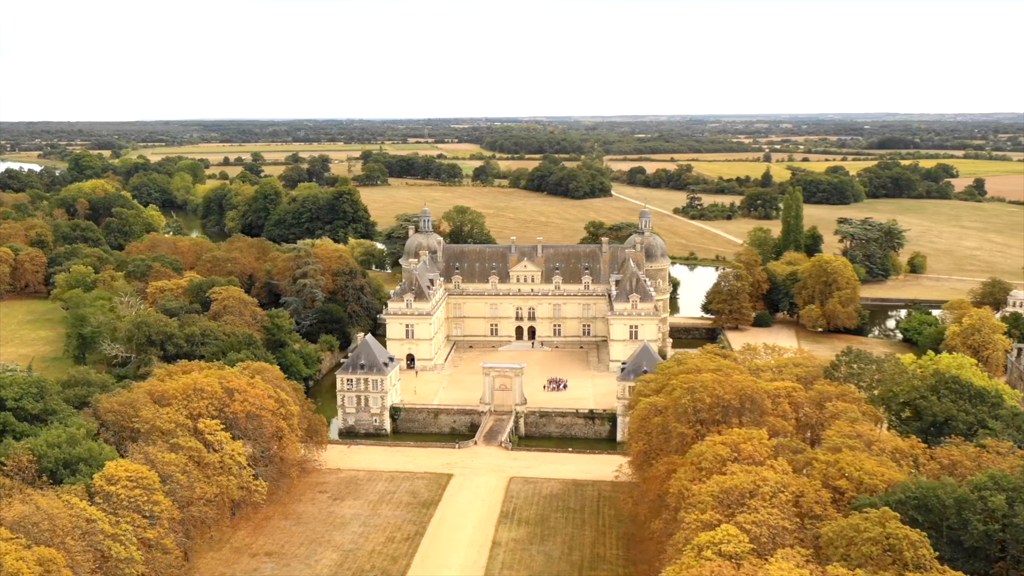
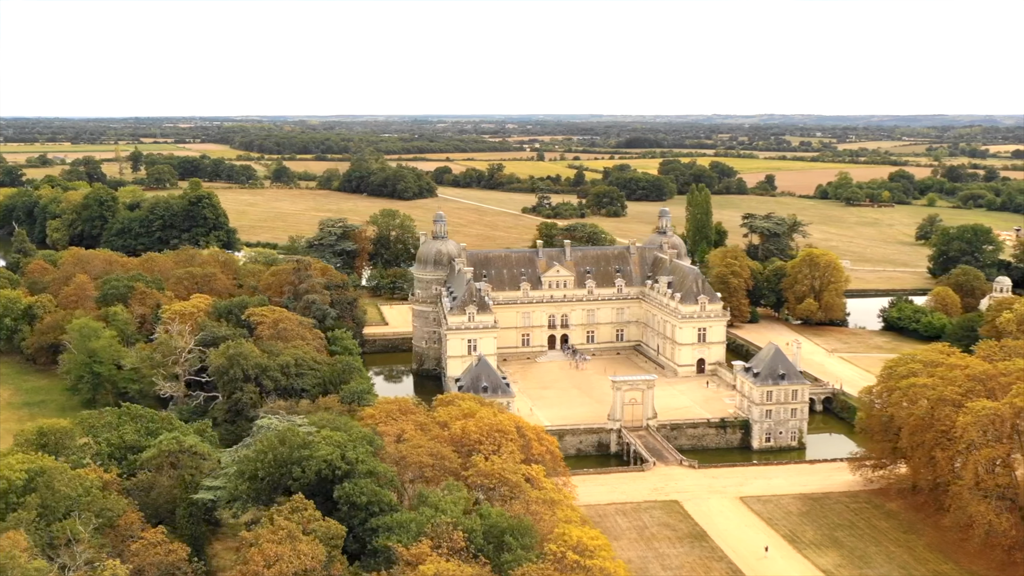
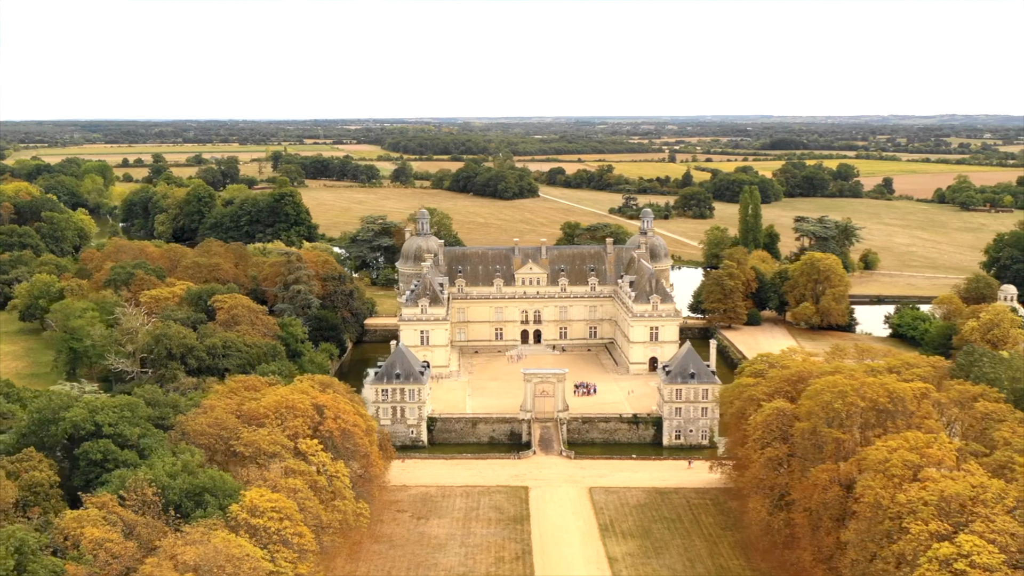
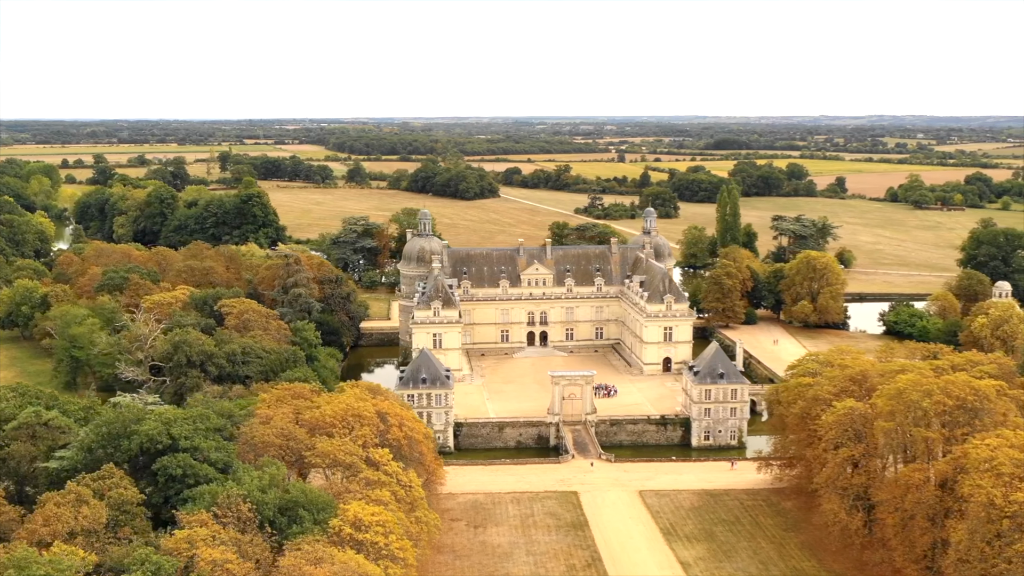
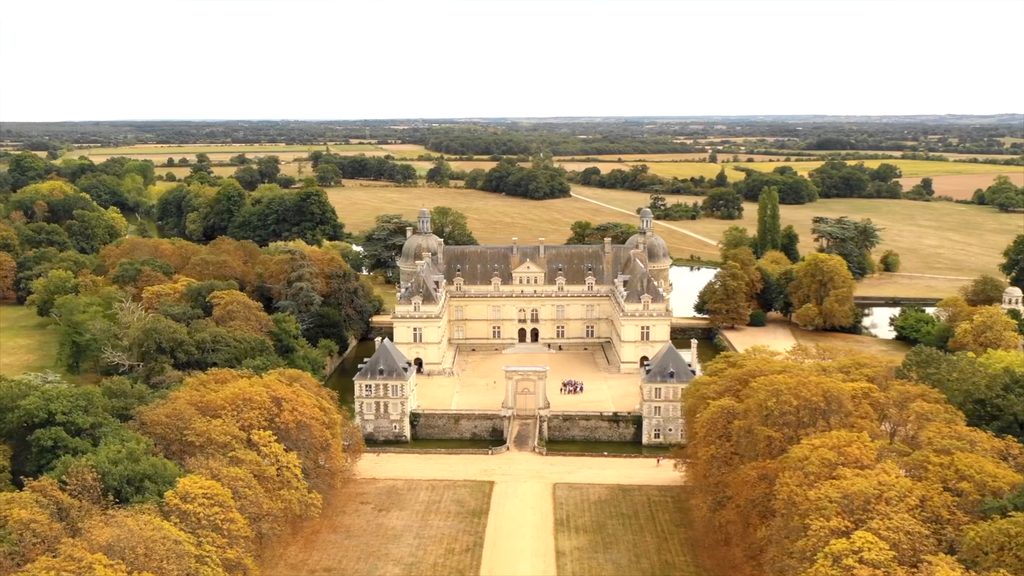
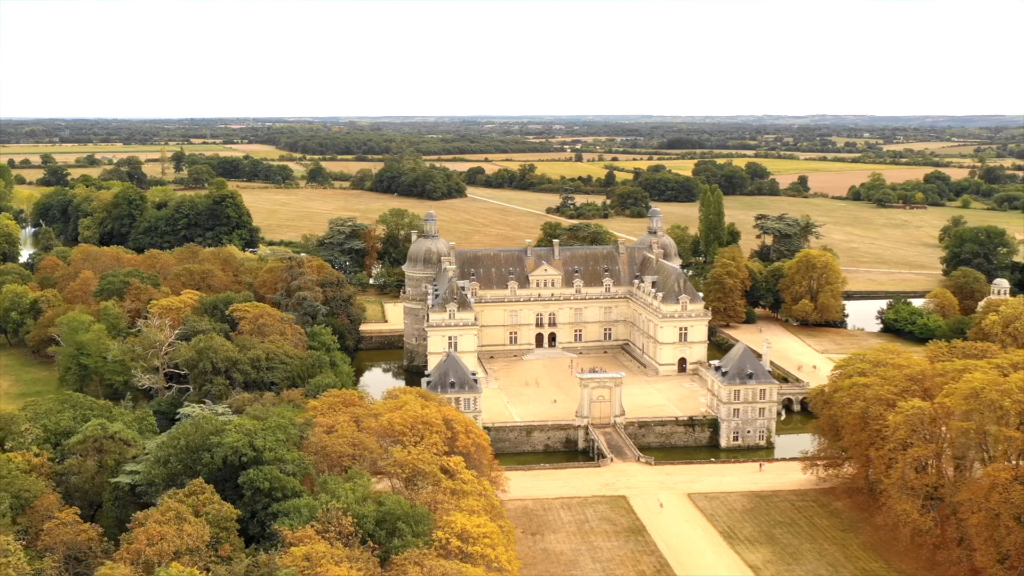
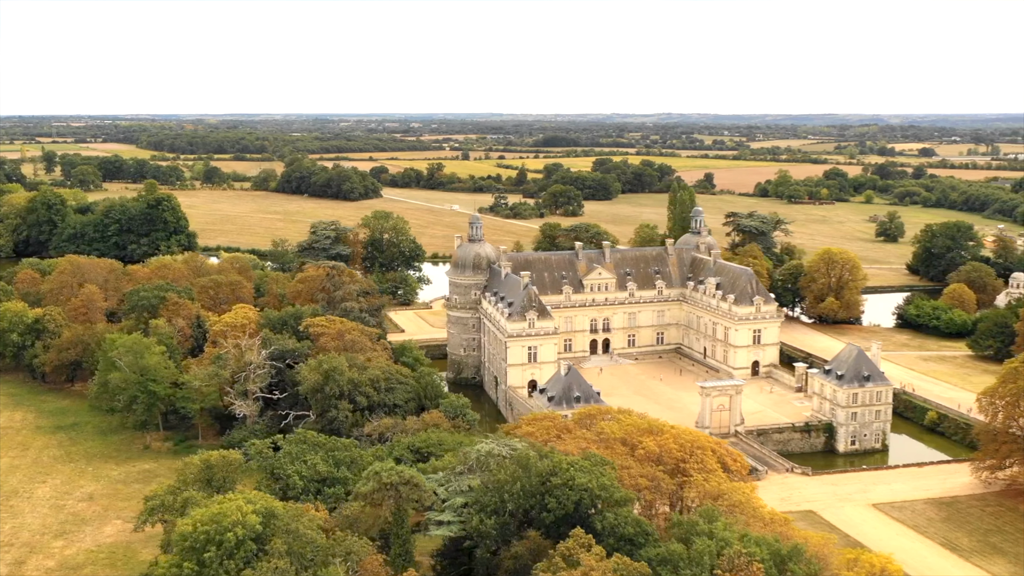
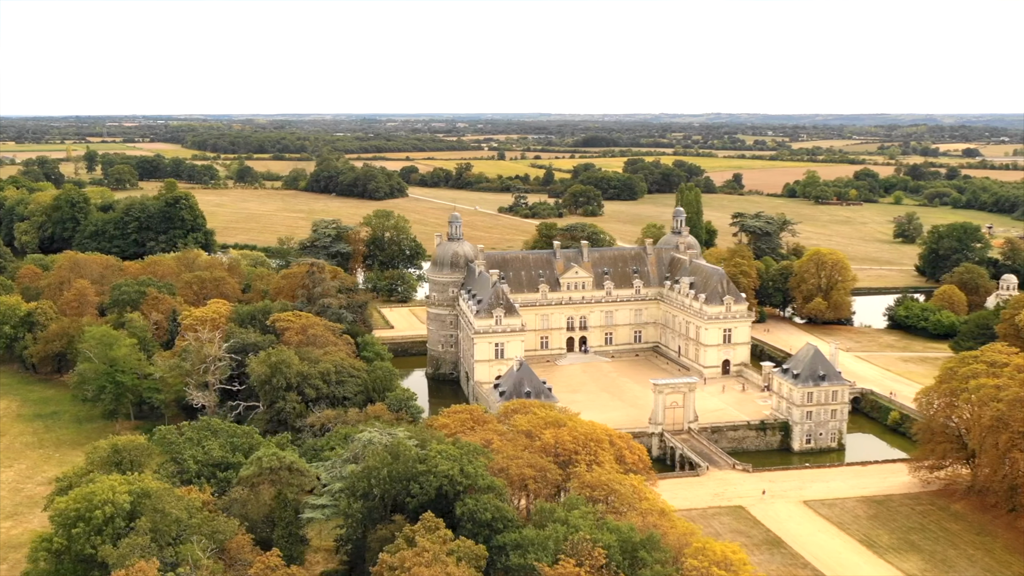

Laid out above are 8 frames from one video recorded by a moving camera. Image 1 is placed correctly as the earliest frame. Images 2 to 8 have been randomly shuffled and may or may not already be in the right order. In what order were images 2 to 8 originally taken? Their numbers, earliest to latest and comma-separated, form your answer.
5, 3, 4, 6, 2, 8, 7
